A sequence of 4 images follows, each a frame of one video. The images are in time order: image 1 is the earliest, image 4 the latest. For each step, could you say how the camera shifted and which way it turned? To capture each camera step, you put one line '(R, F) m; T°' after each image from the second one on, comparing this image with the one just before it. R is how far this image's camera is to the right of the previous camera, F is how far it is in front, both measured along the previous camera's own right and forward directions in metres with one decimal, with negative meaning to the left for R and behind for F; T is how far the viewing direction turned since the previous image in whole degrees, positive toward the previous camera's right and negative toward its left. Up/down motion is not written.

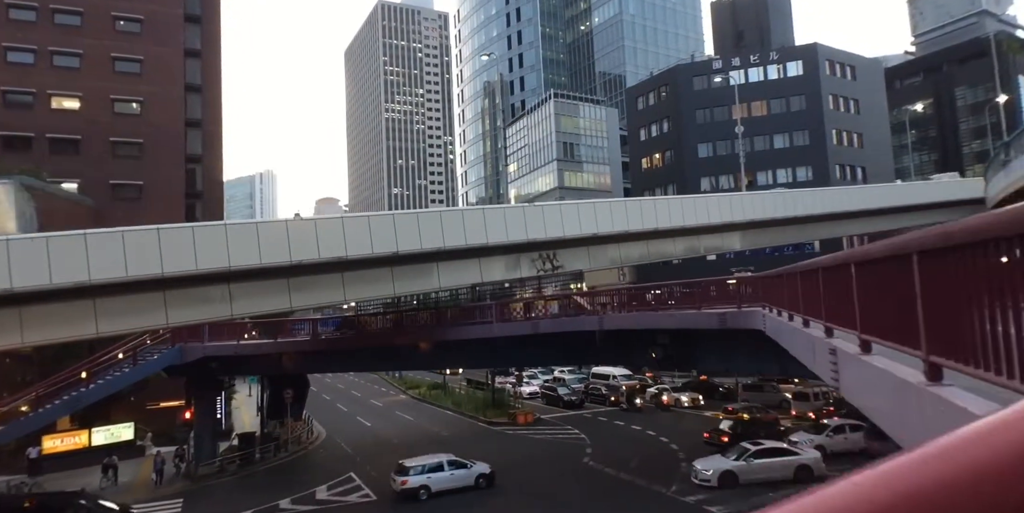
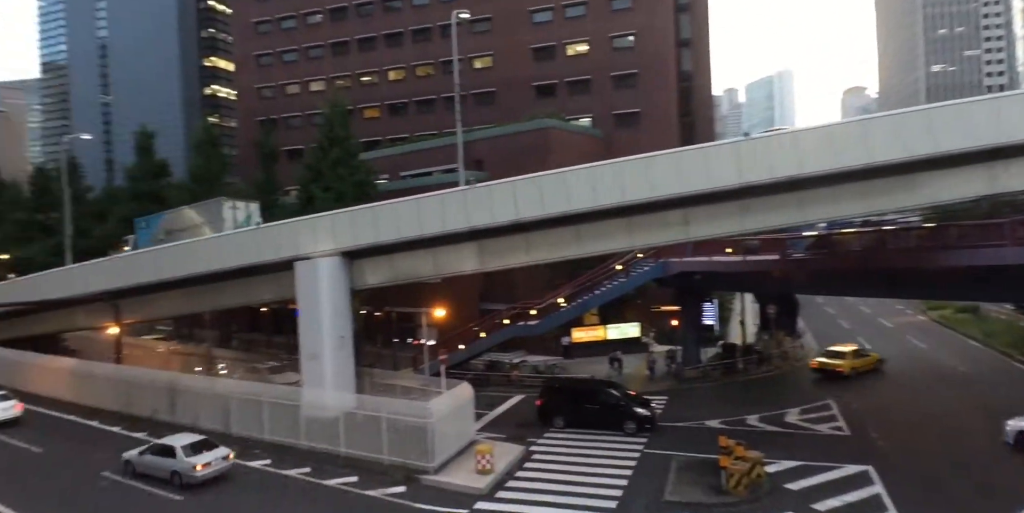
(+0.7, +1.9) m; -47°
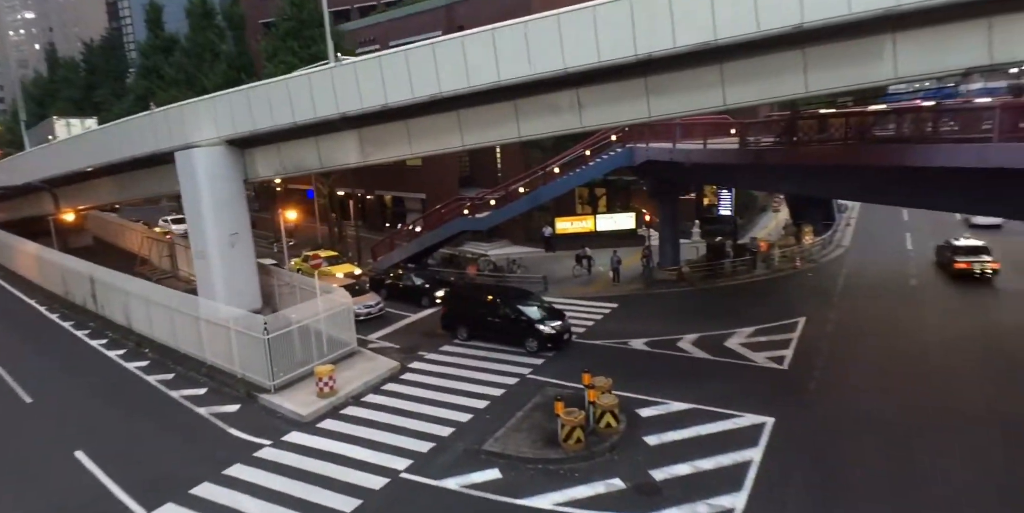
(+7.3, +3.9) m; -13°
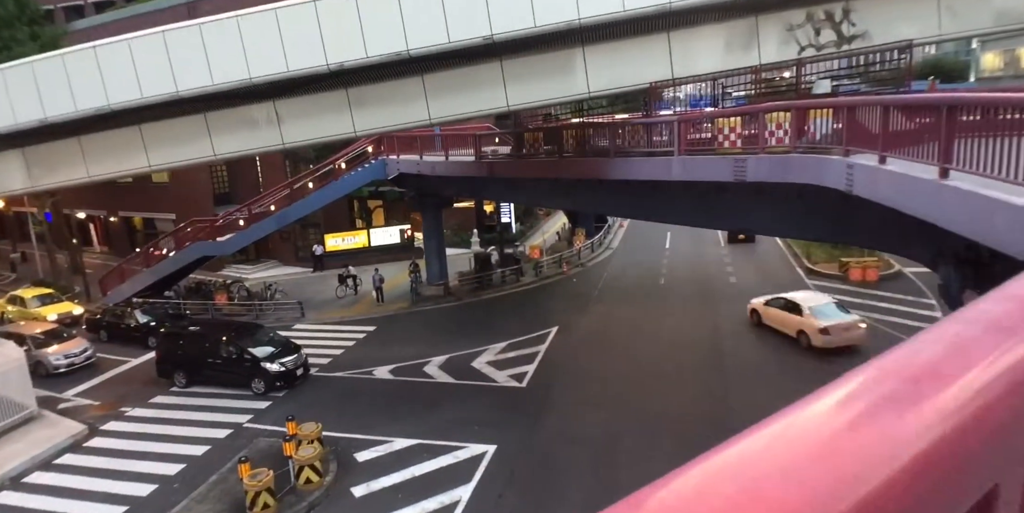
(+4.5, +0.8) m; +11°
